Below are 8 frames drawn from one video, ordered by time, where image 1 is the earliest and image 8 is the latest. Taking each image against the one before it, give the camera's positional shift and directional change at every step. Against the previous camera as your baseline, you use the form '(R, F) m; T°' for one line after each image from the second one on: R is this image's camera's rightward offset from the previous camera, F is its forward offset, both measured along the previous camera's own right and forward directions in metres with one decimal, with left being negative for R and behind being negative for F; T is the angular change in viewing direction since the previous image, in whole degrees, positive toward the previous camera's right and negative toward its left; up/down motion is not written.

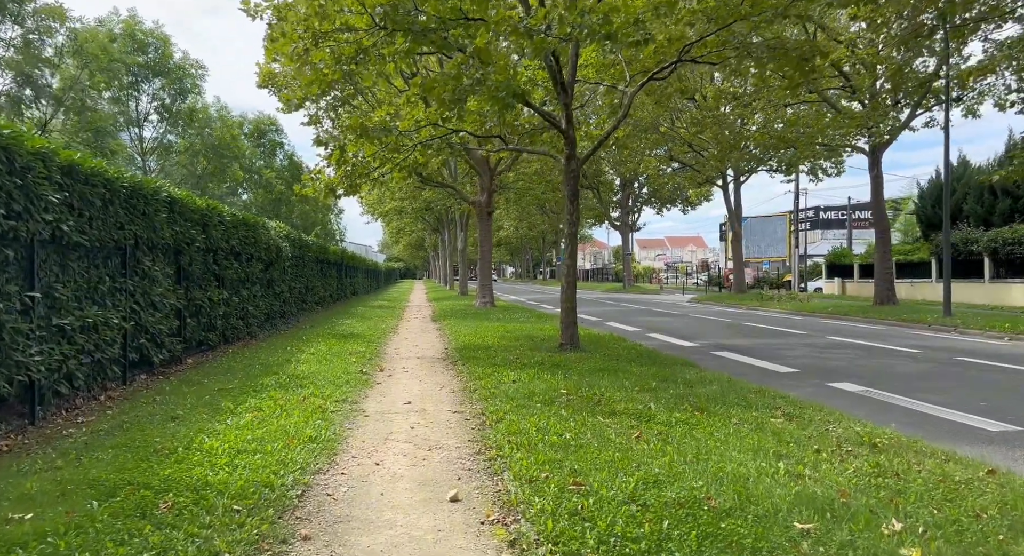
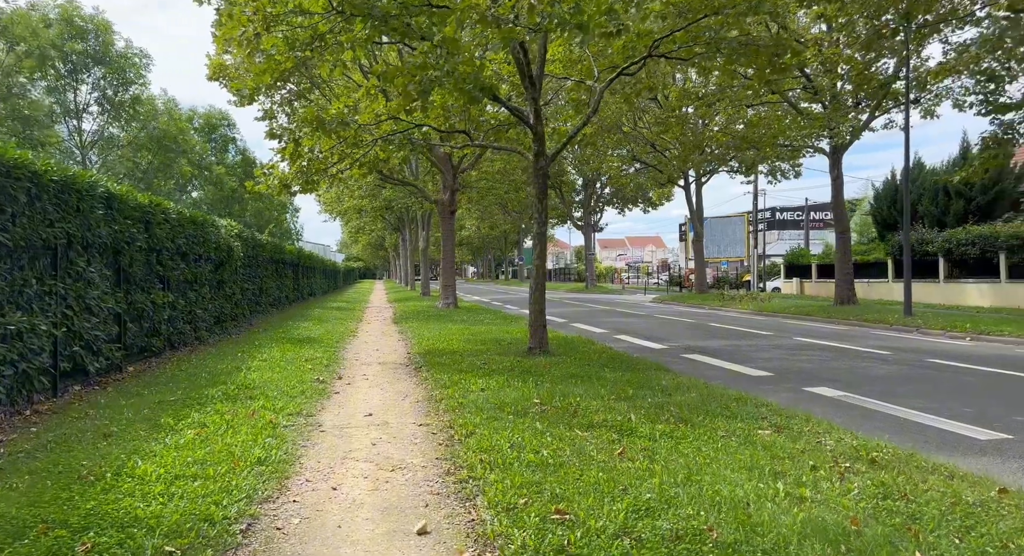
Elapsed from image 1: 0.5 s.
(-0.1, +0.5) m; +3°
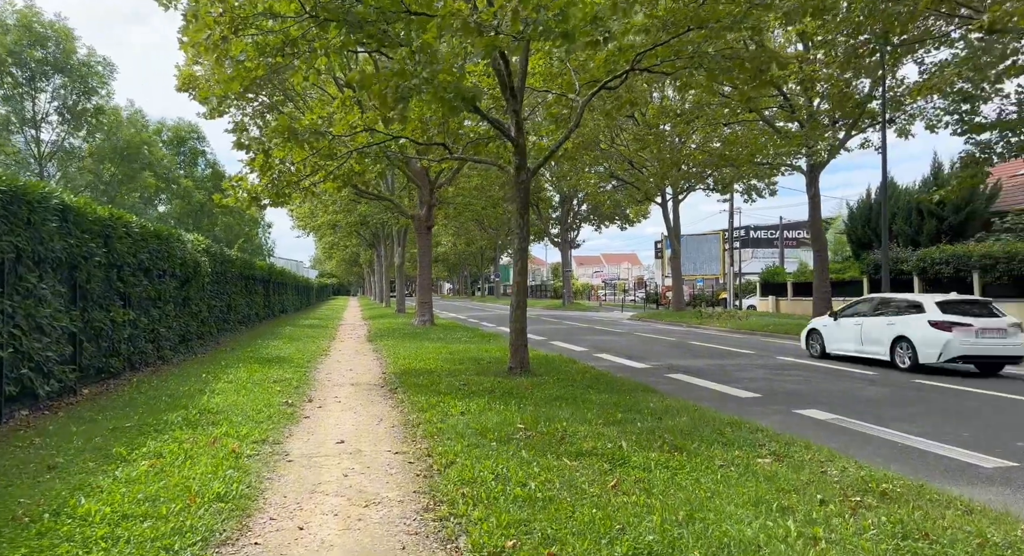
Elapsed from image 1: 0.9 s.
(-0.1, +0.4) m; +2°
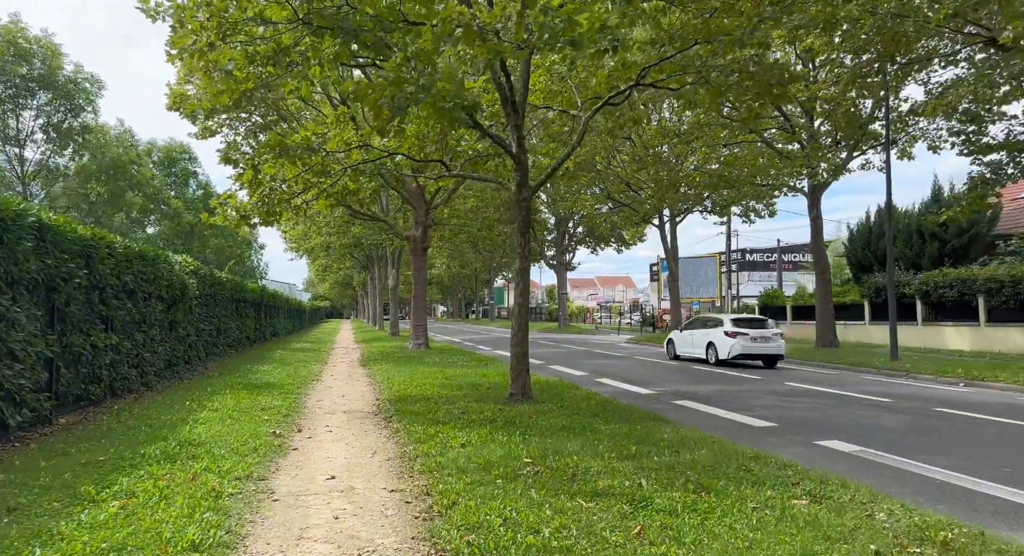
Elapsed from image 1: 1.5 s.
(-0.1, +0.5) m; +1°
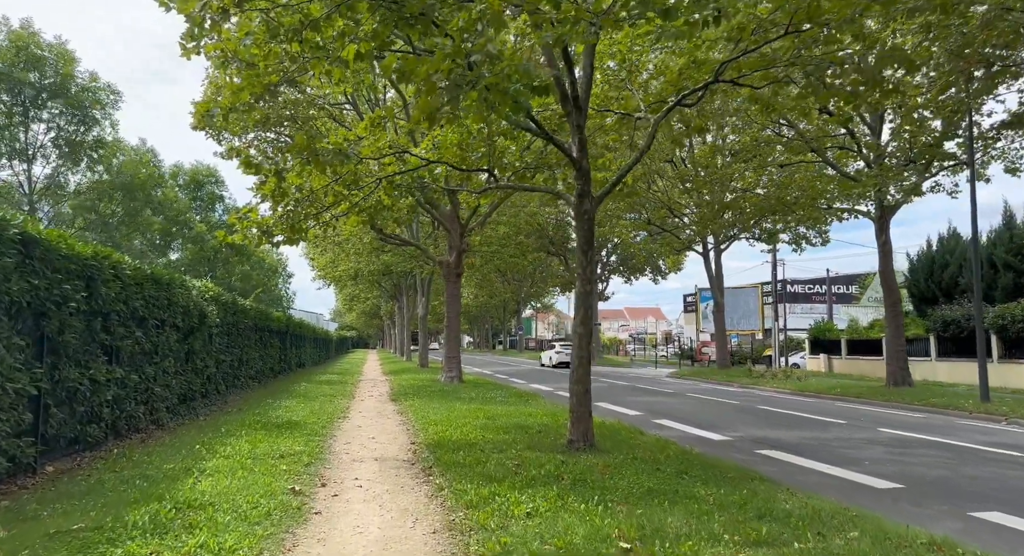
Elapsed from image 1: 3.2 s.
(-0.4, +1.4) m; -2°
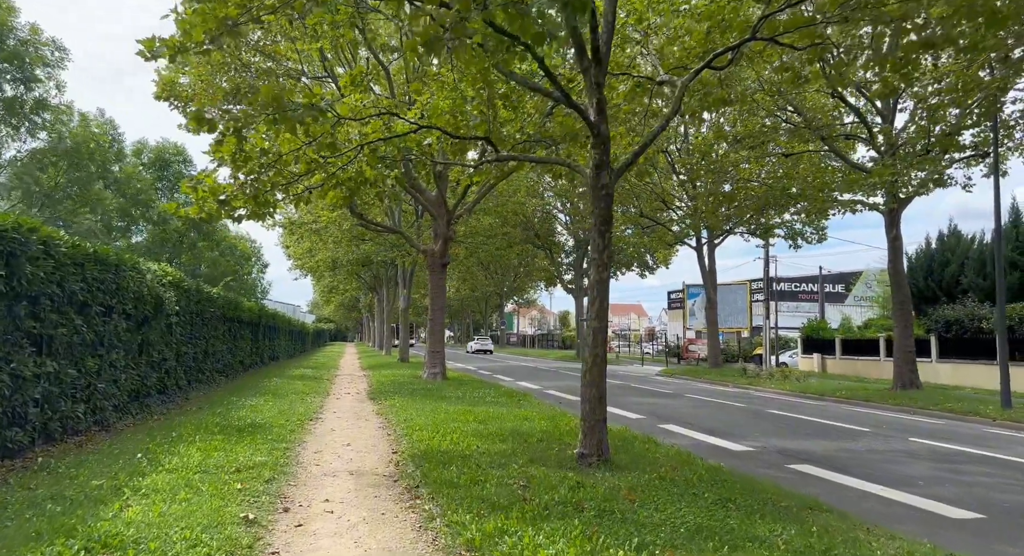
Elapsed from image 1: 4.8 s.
(-0.2, +1.3) m; +2°
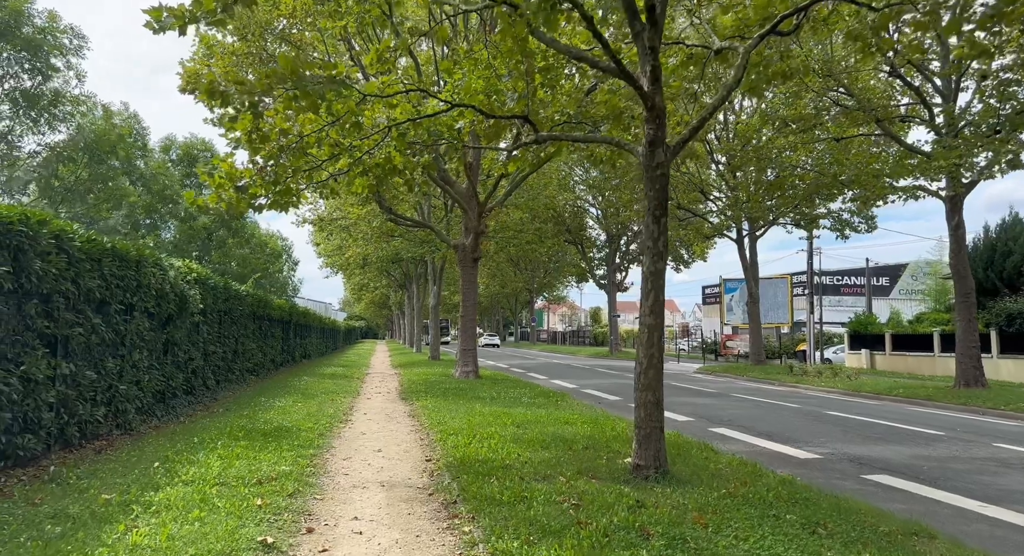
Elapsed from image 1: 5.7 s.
(-0.1, +0.7) m; -2°
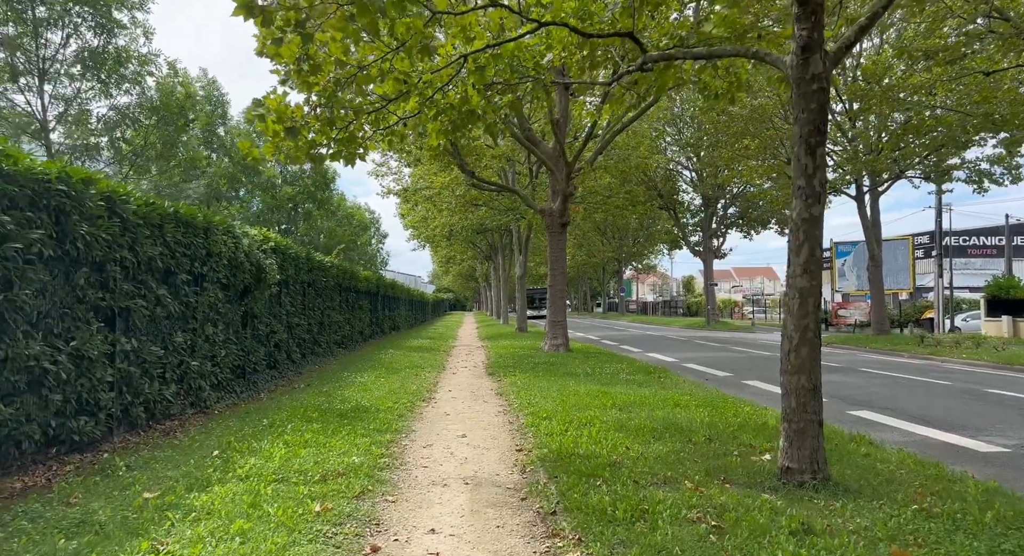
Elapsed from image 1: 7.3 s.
(-0.2, +1.3) m; -7°
